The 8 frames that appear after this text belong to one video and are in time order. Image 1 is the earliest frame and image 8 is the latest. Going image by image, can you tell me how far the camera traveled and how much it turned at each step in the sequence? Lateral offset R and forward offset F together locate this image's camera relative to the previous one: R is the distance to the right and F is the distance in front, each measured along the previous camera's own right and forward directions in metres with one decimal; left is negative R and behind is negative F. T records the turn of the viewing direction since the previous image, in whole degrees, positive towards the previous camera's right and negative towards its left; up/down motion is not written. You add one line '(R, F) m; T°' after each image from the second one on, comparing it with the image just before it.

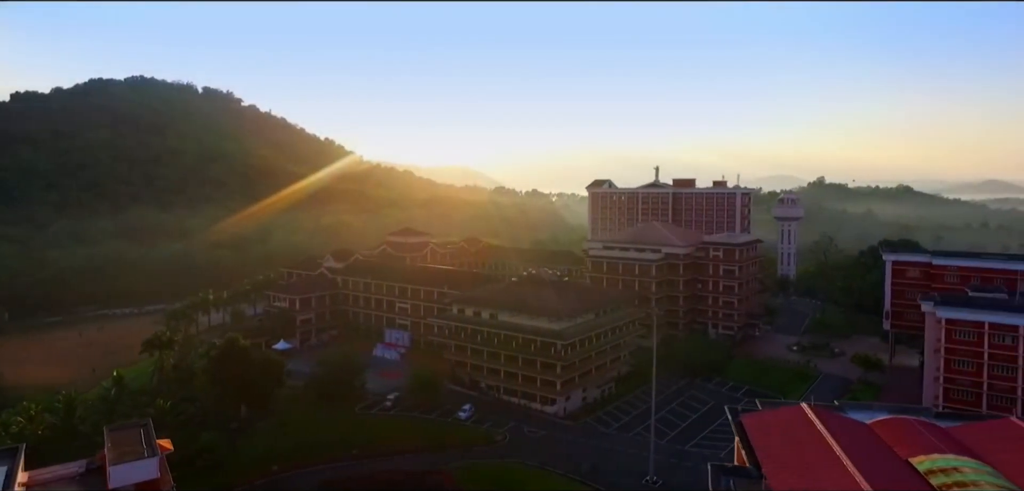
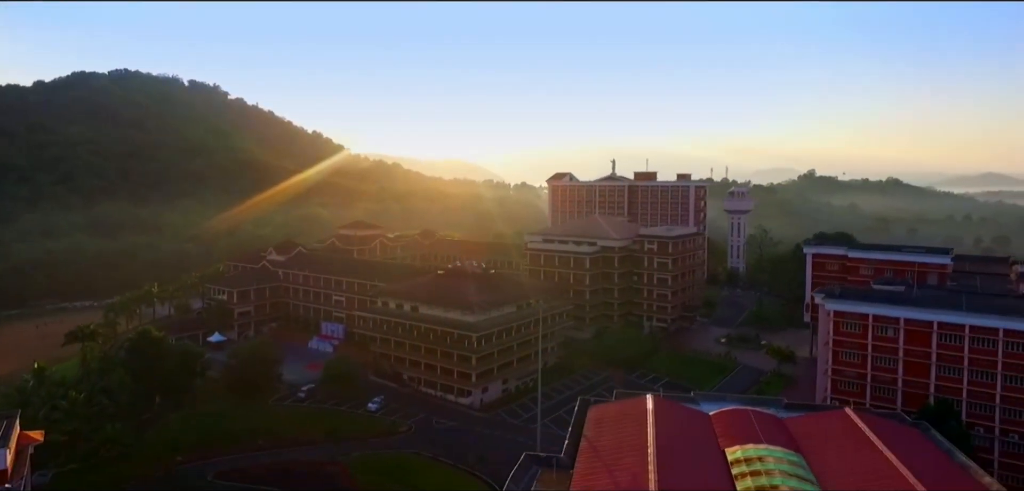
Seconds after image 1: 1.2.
(+5.2, -0.3) m; 0°
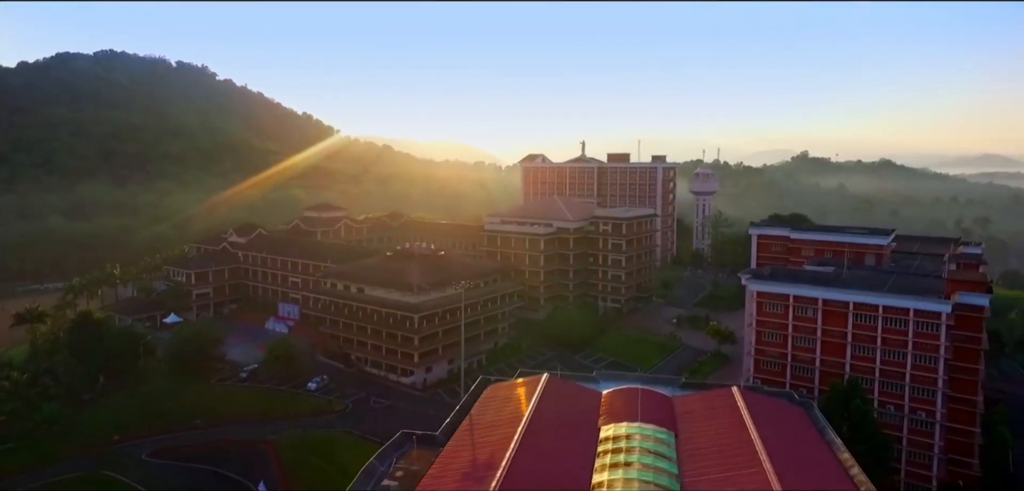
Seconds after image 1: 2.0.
(+3.6, -0.2) m; 0°
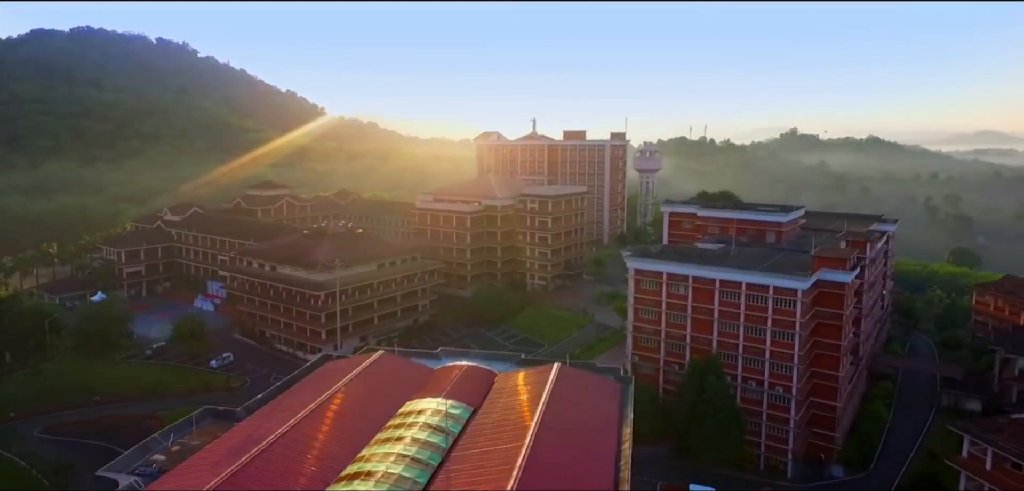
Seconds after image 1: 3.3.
(+5.9, -0.2) m; 0°
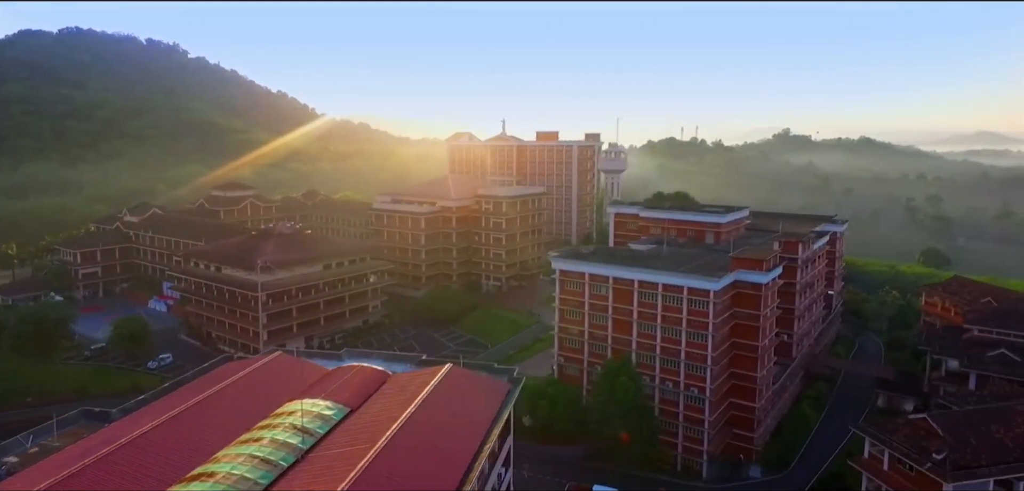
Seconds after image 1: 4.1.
(+3.7, 0.0) m; 0°
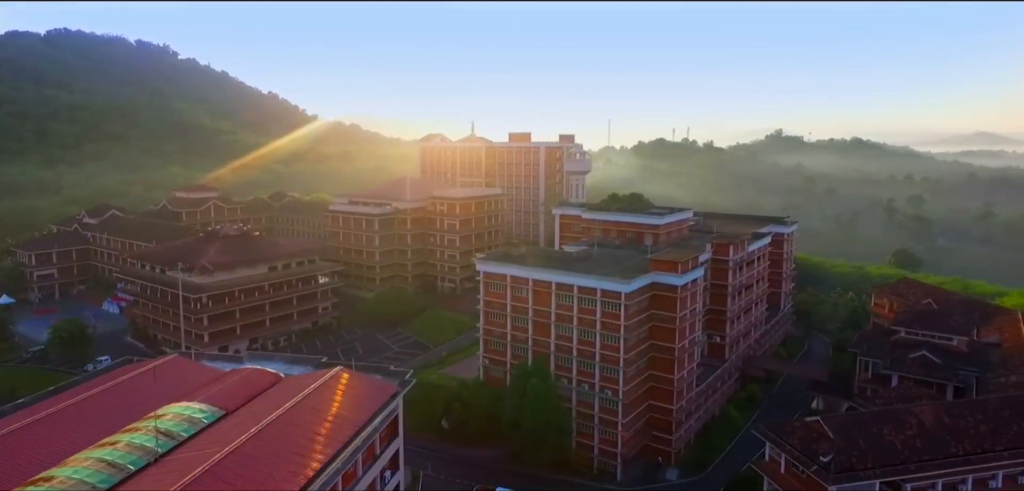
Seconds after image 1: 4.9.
(+3.7, 0.0) m; 0°
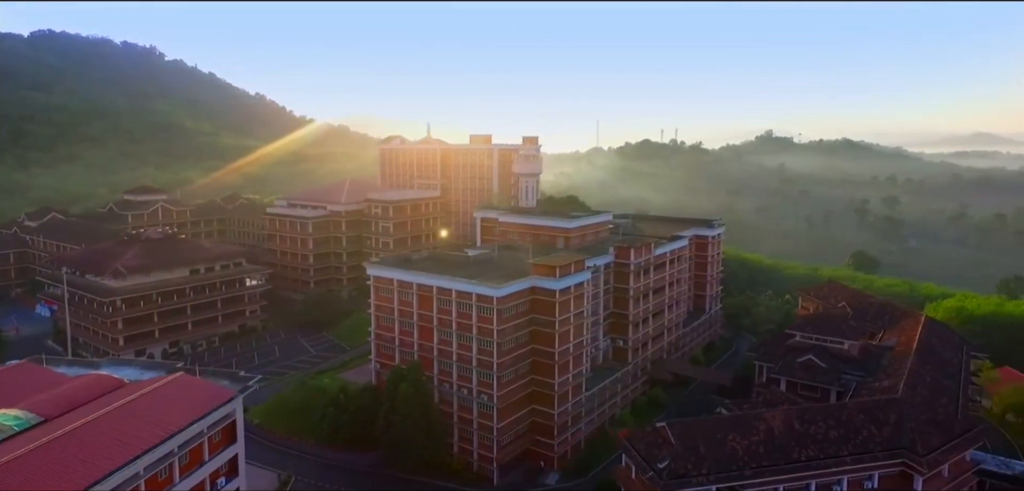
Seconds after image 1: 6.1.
(+5.4, 0.0) m; 0°
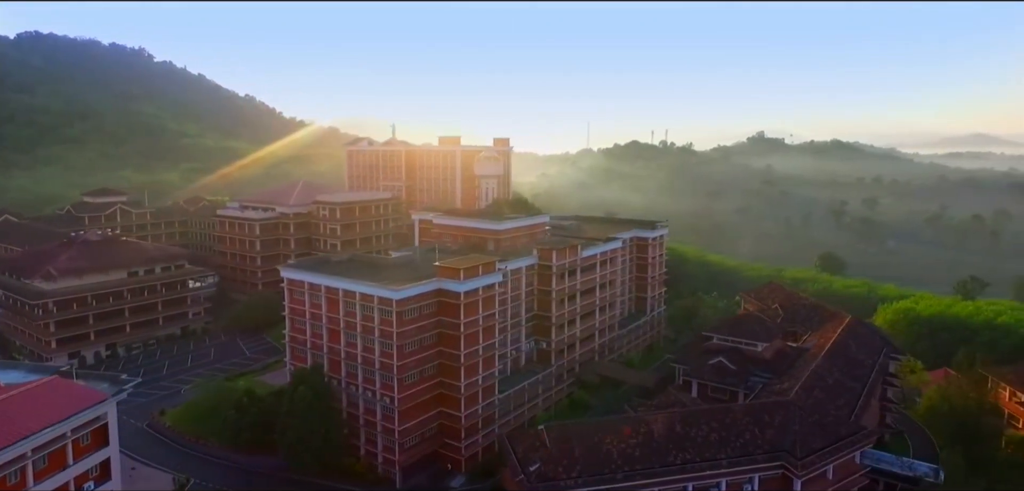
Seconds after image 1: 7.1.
(+4.3, 0.0) m; 0°
